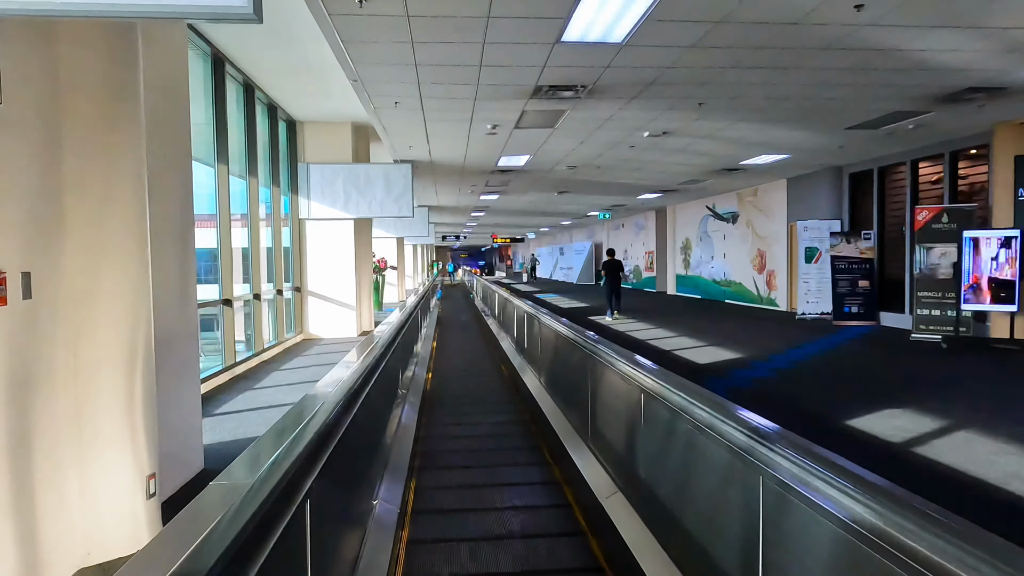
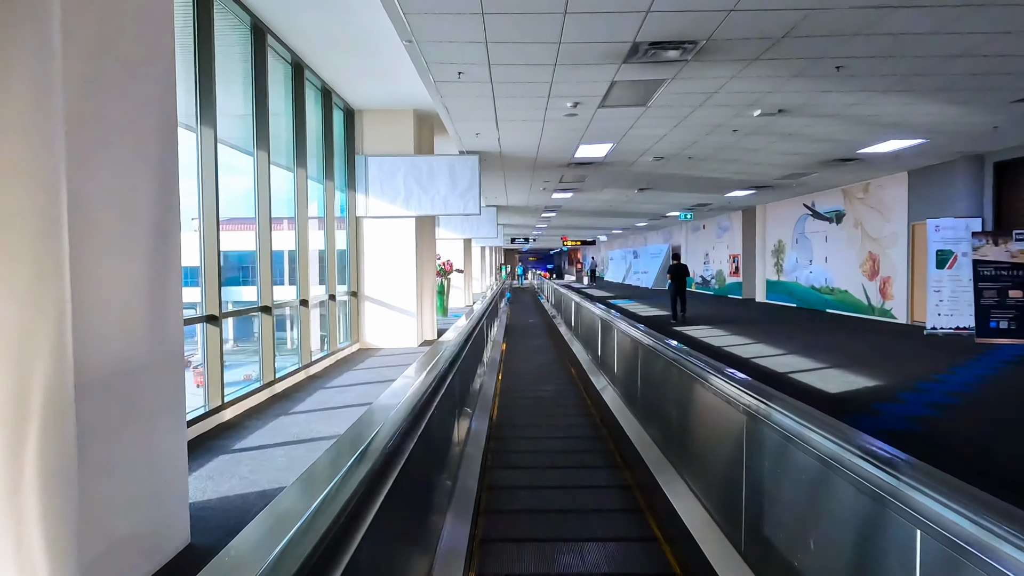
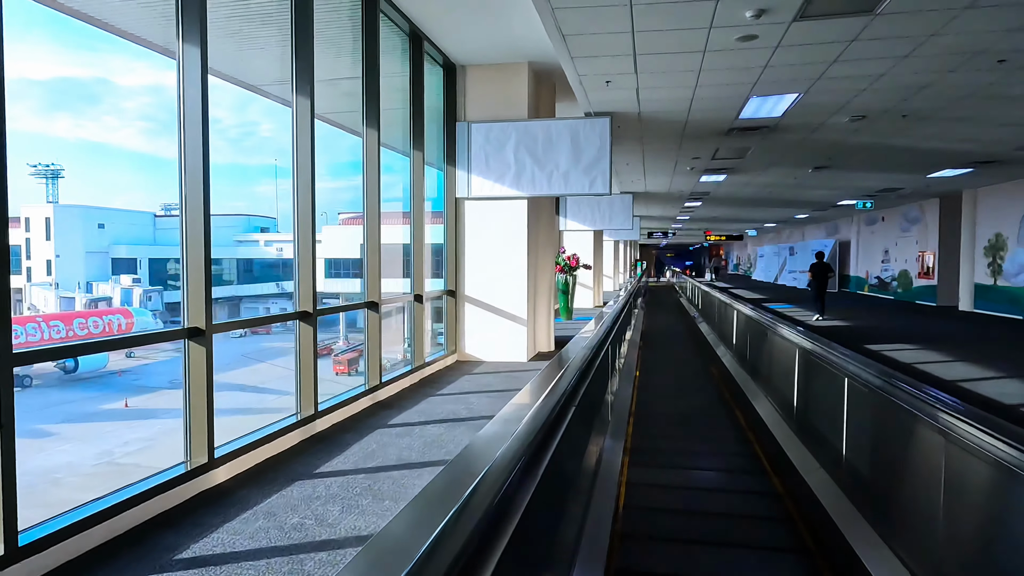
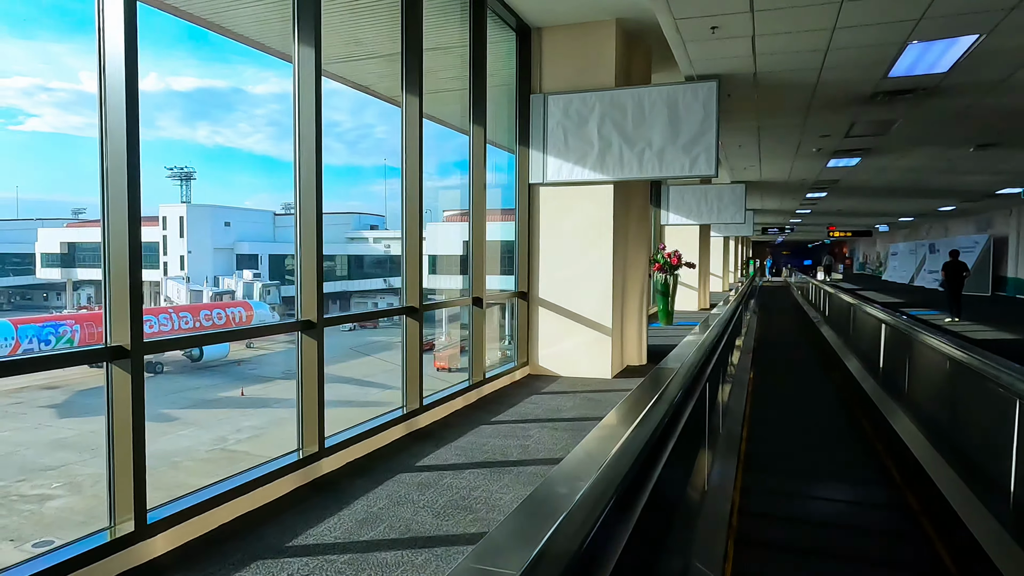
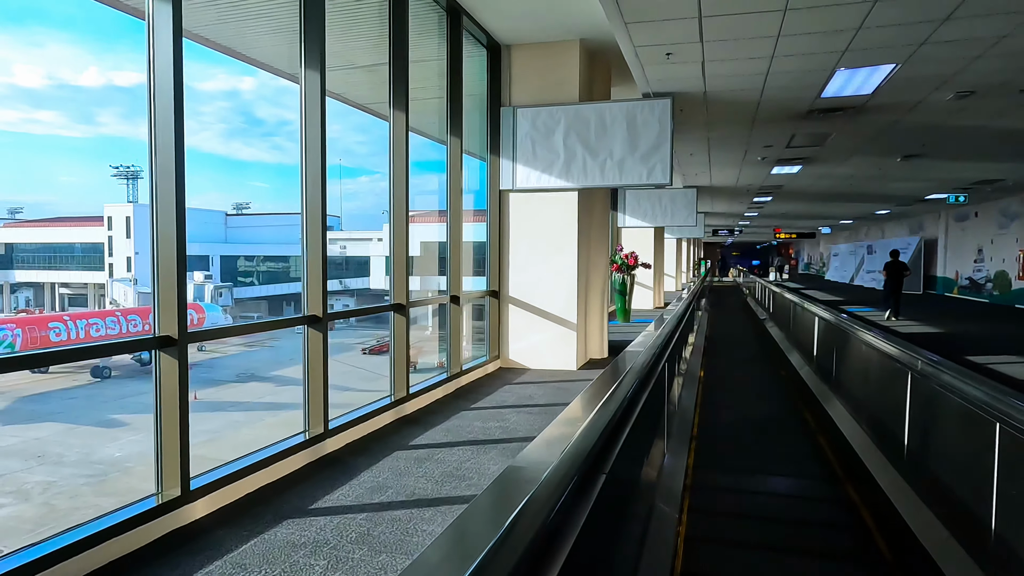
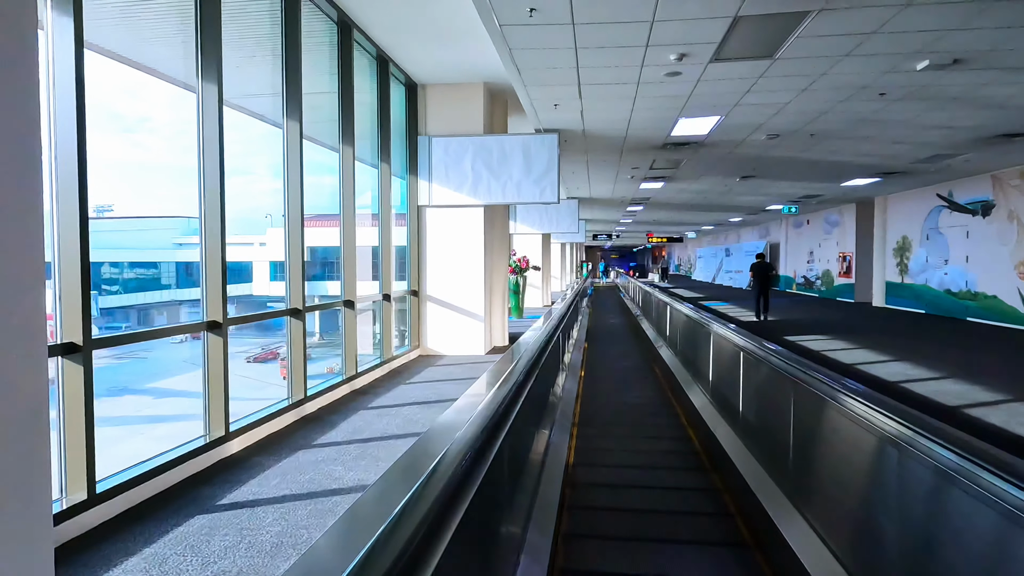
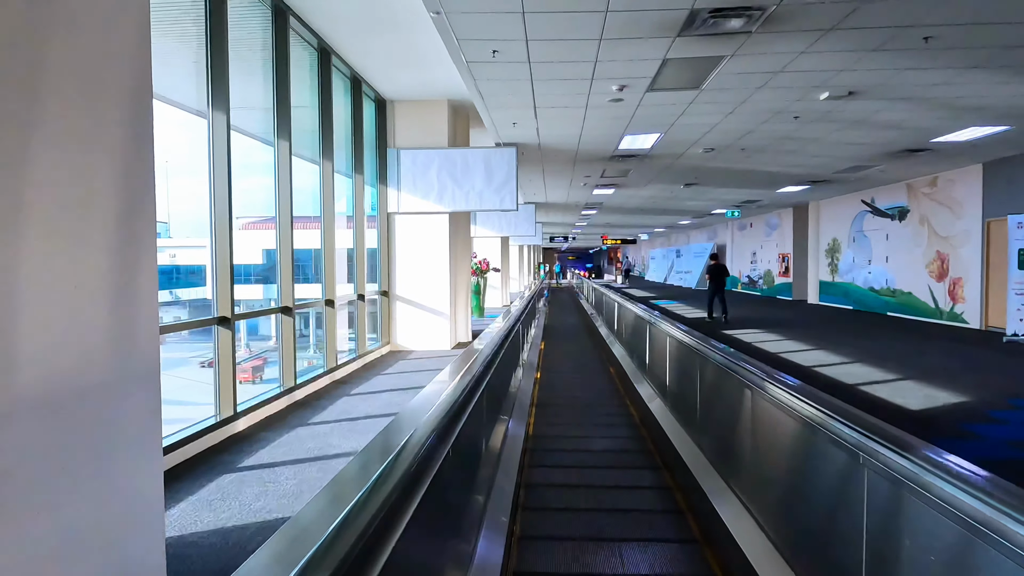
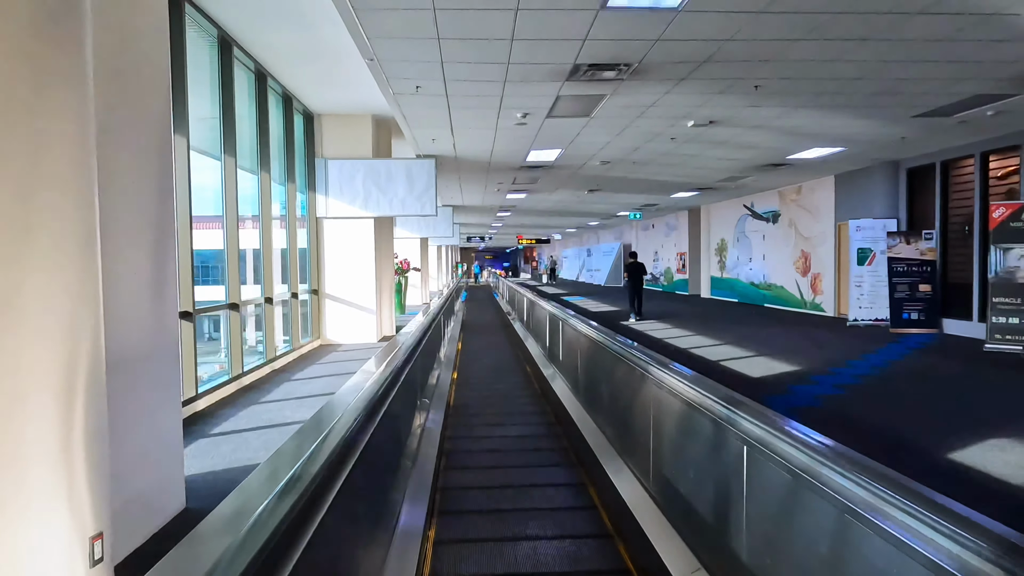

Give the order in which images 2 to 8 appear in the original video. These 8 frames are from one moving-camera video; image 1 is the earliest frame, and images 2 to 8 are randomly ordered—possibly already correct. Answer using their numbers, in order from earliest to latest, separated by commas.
8, 2, 7, 6, 3, 5, 4
